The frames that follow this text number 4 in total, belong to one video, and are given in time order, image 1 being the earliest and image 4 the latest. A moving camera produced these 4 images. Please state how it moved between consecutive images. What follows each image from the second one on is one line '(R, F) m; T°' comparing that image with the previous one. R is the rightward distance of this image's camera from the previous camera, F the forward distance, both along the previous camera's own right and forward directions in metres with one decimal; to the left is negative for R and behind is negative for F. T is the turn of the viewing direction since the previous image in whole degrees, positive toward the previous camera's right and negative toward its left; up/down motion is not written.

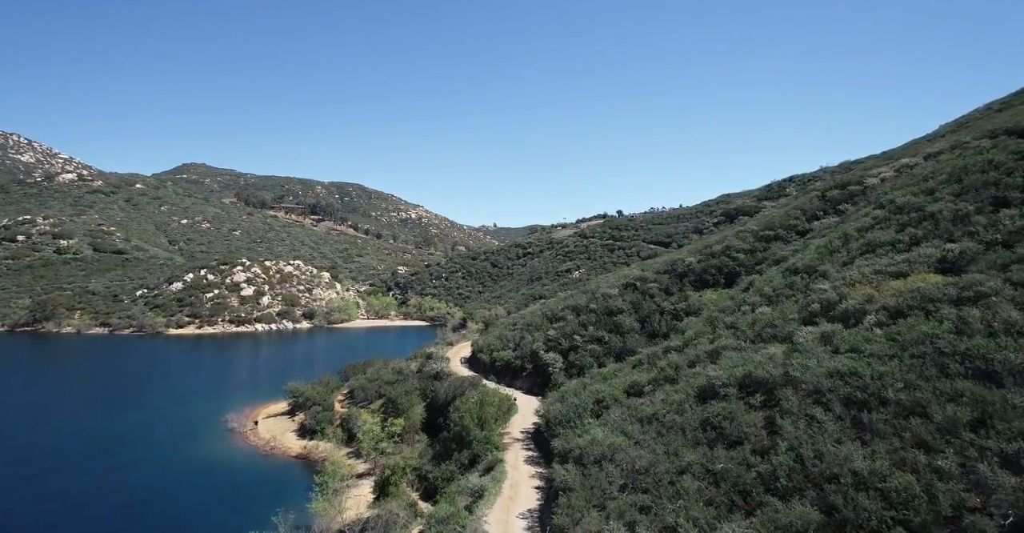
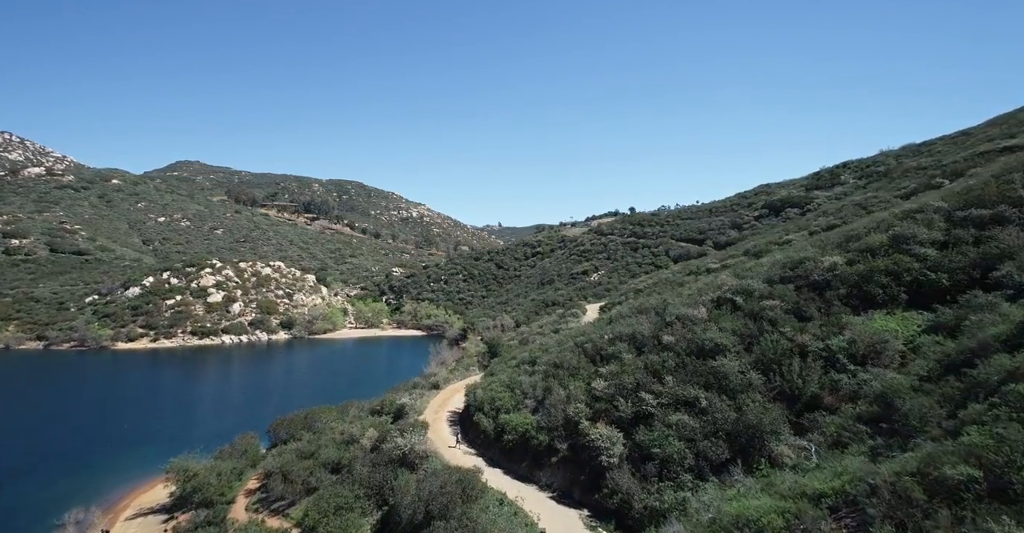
(-0.4, +12.1) m; 0°
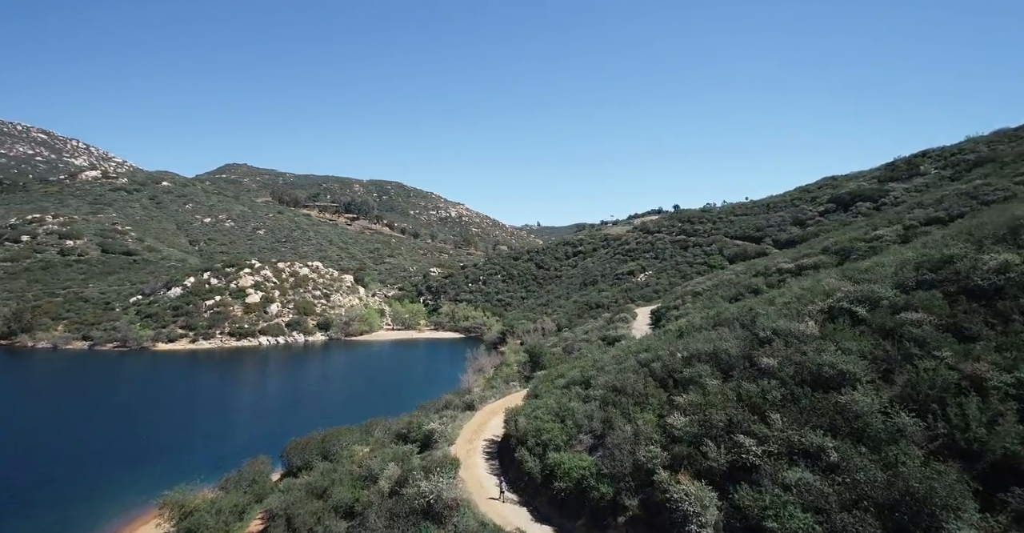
(-0.3, +3.8) m; -4°
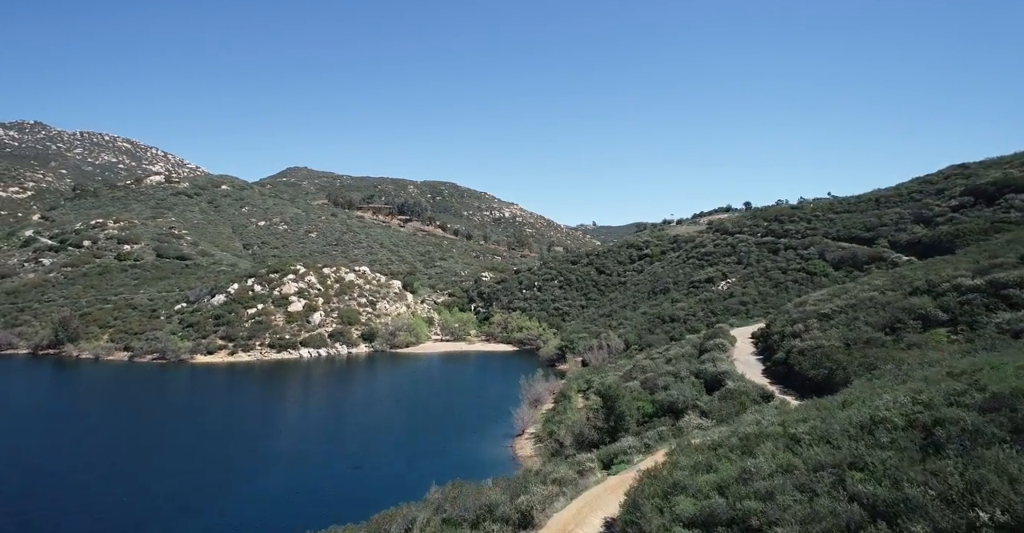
(-0.6, +8.6) m; -5°
